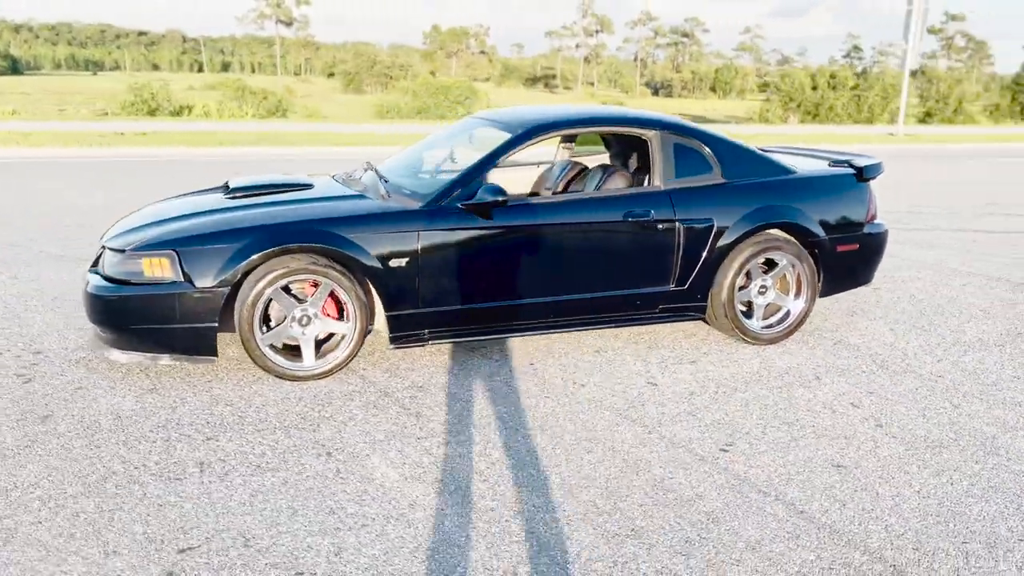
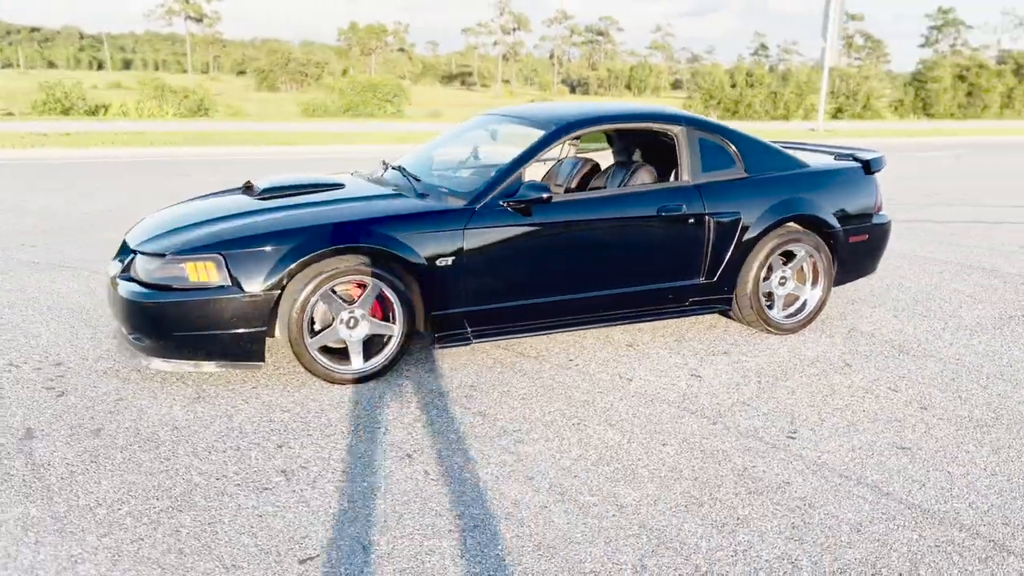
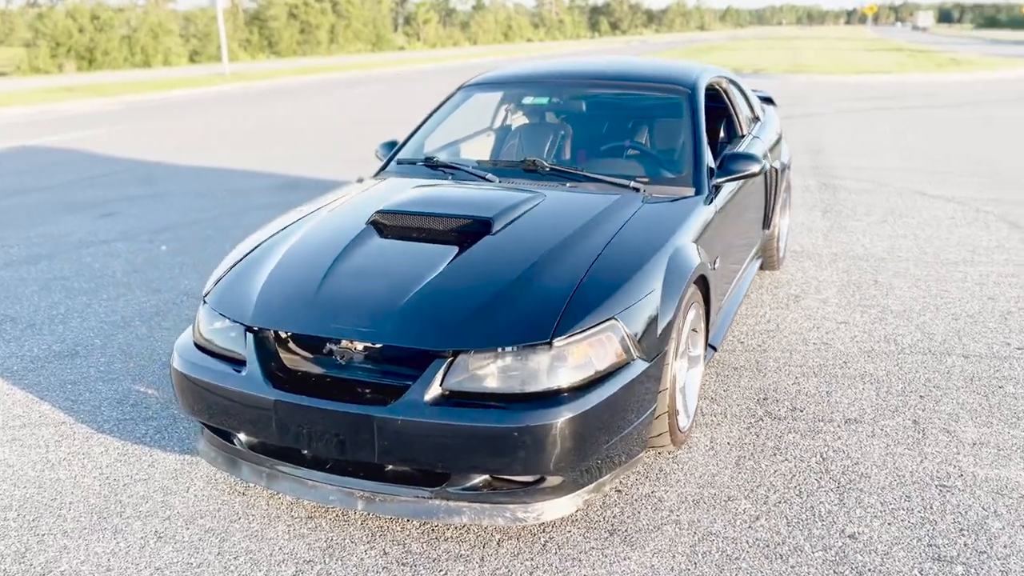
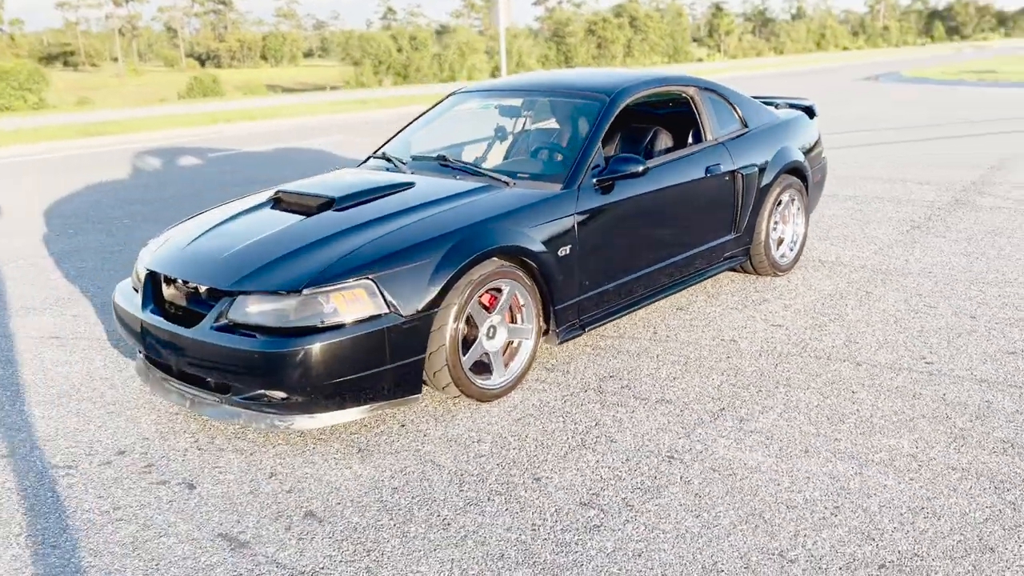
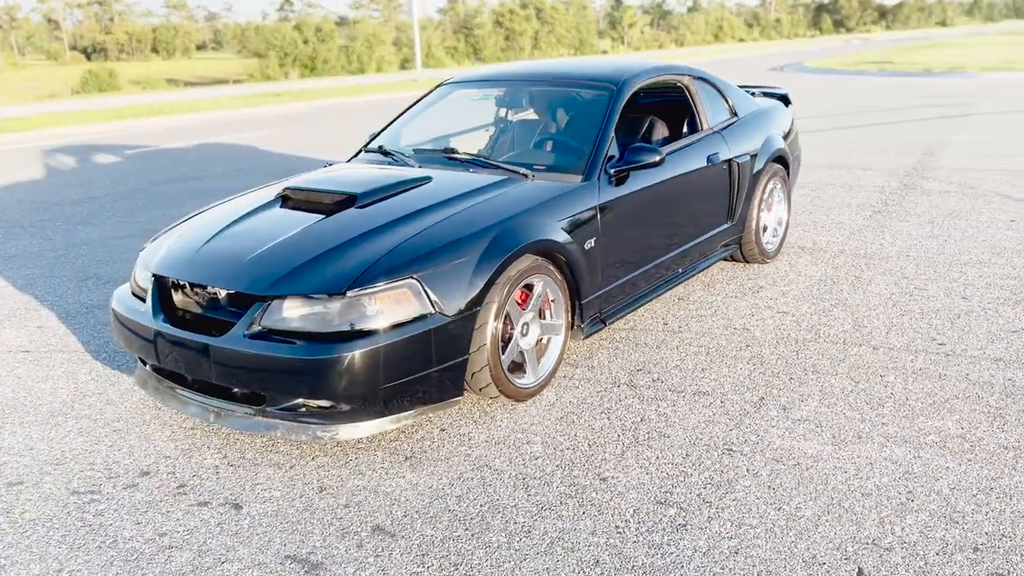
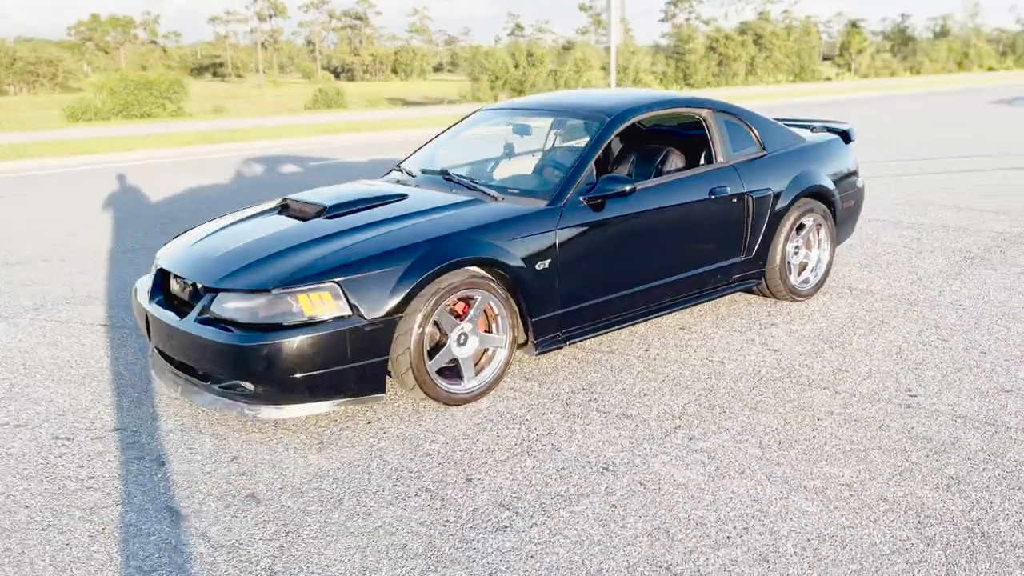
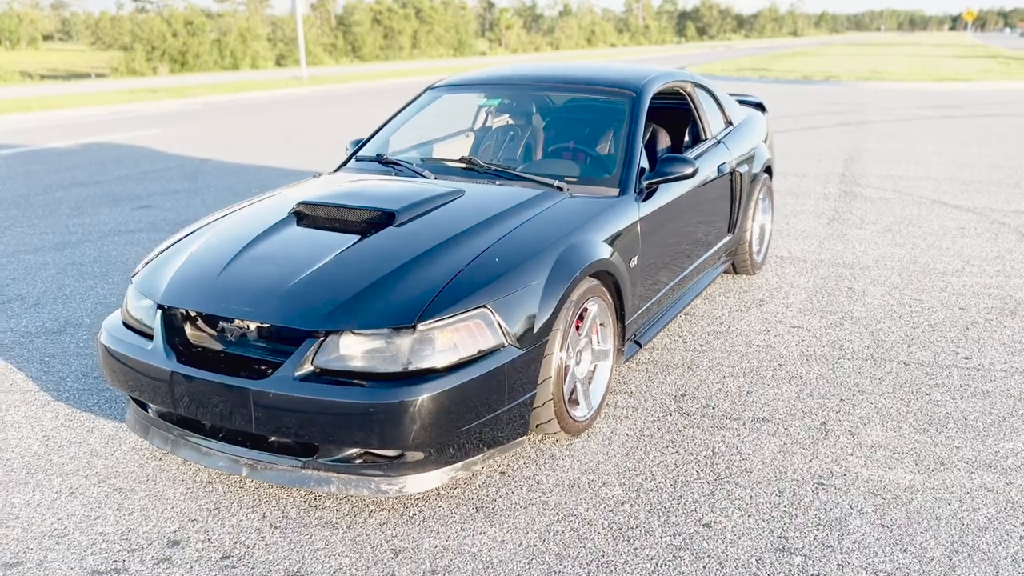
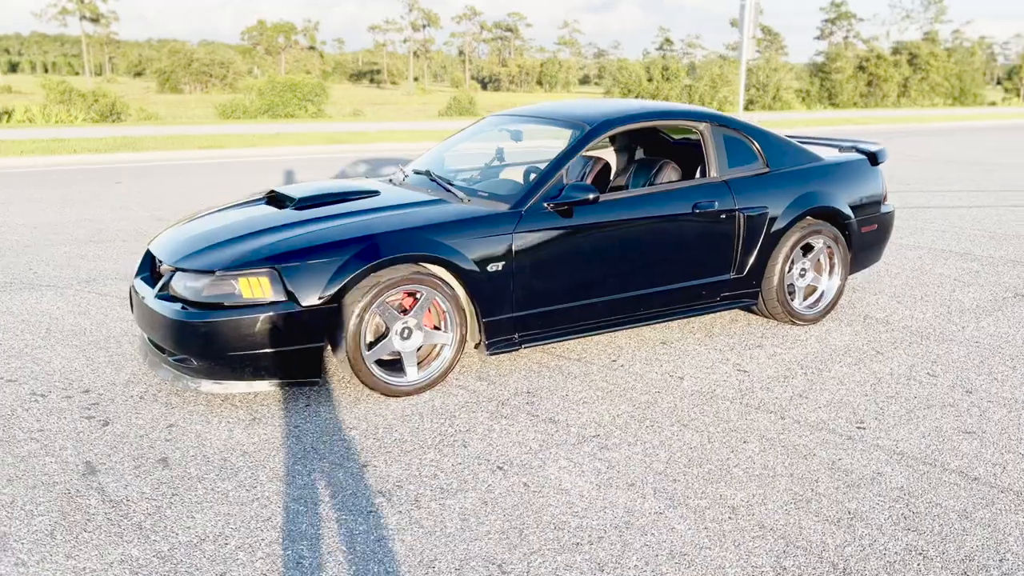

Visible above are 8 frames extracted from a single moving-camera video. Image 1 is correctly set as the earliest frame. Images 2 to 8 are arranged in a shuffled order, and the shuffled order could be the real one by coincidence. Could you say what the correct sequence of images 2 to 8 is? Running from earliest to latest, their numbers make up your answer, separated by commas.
2, 8, 6, 4, 5, 7, 3
